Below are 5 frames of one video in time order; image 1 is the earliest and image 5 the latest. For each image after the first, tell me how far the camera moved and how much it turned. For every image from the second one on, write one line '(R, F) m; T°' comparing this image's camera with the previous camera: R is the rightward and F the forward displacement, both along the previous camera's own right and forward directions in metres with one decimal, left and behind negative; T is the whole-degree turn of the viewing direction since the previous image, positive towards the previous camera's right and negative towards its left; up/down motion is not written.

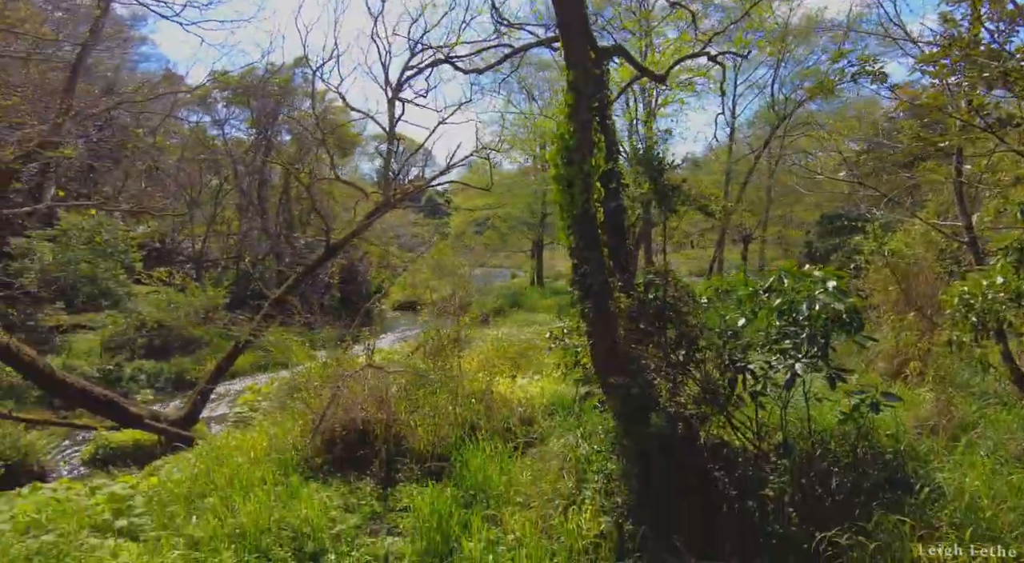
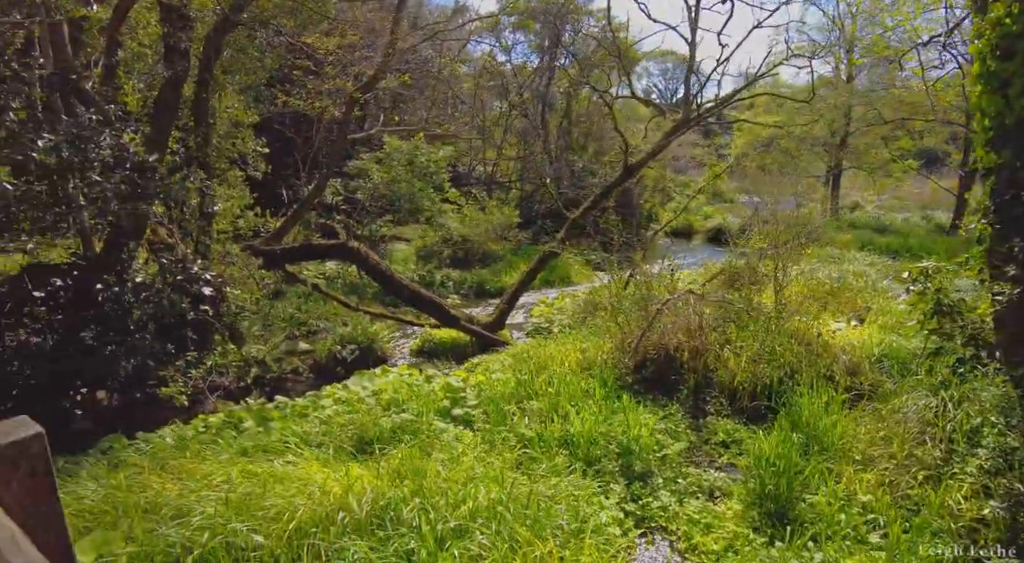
(-0.6, +0.1) m; -22°
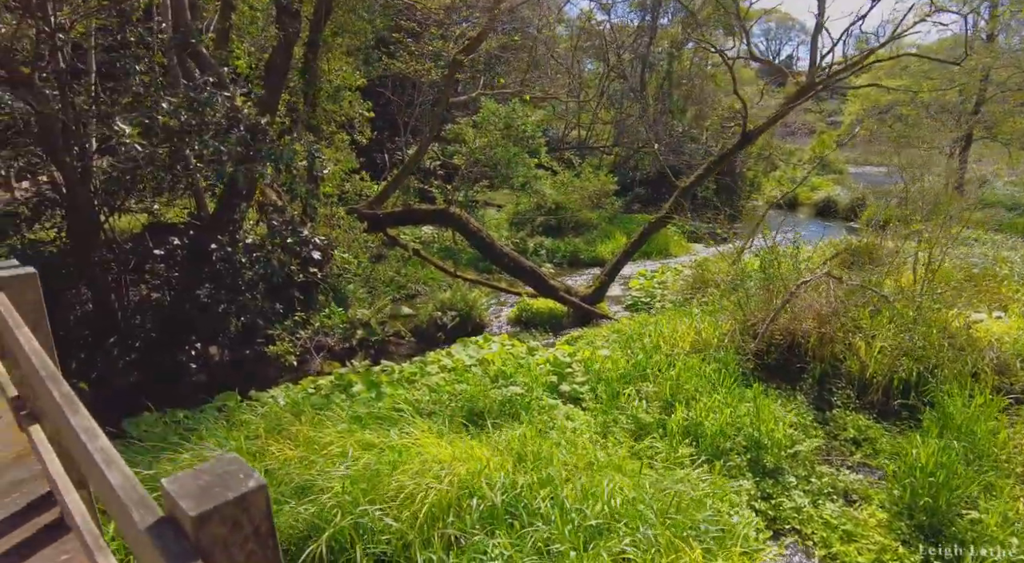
(-0.2, +0.2) m; -7°
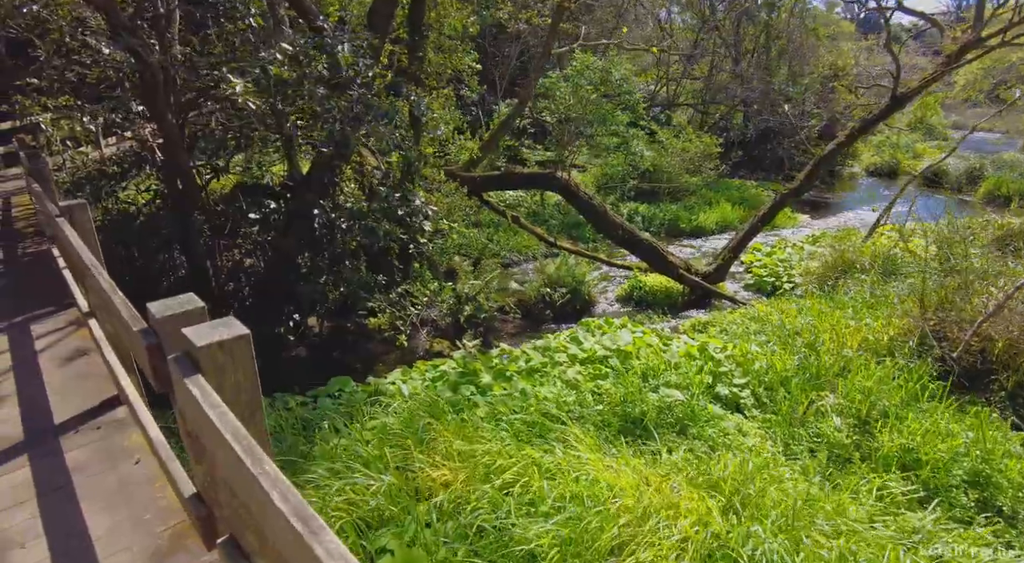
(-0.6, +0.6) m; -4°
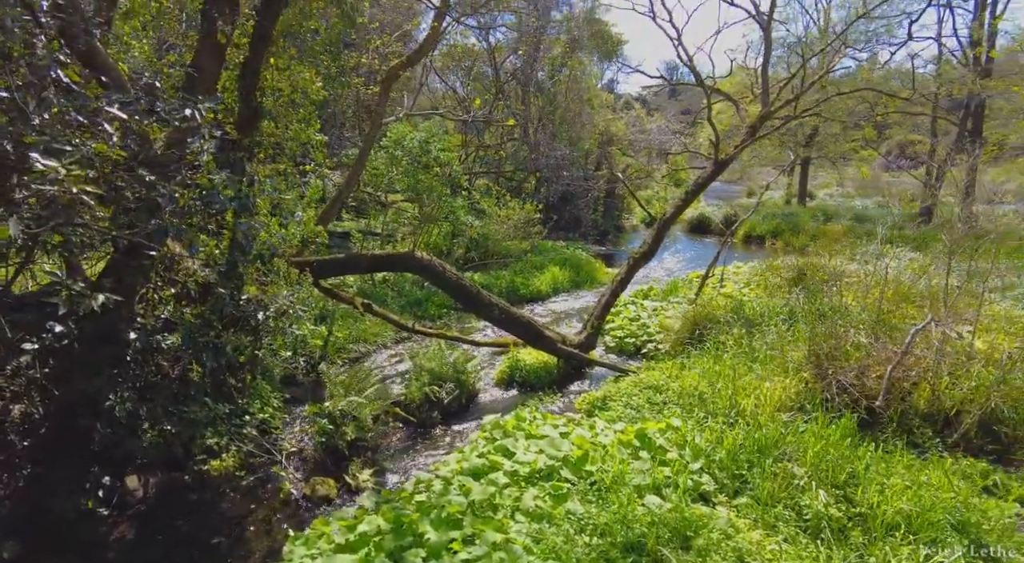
(-0.7, +0.8) m; +20°
